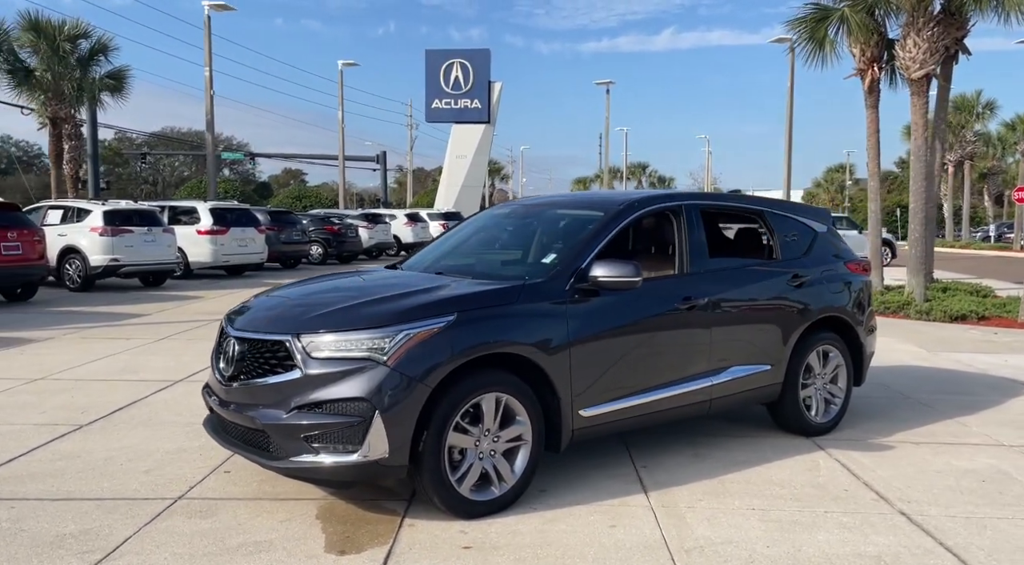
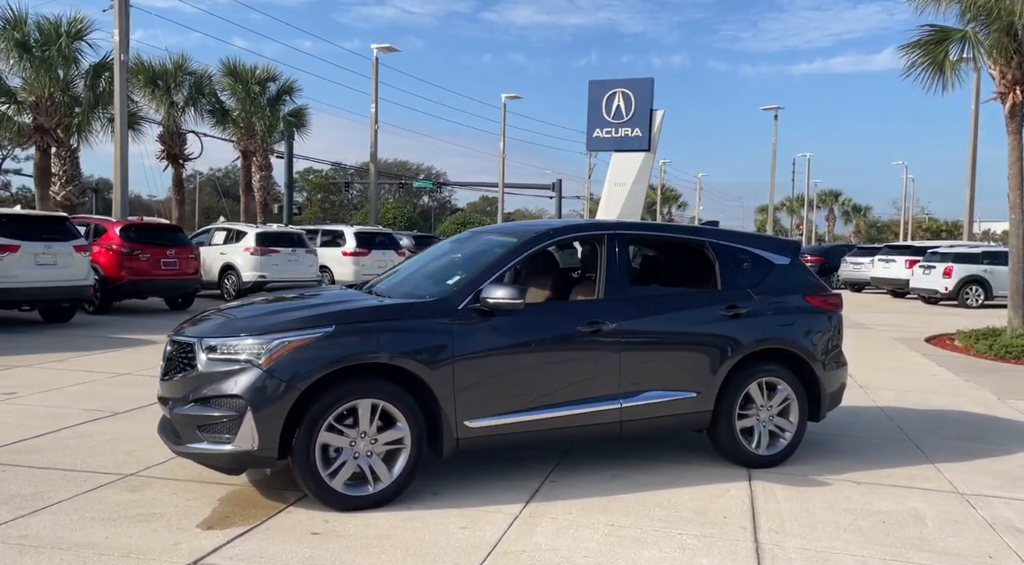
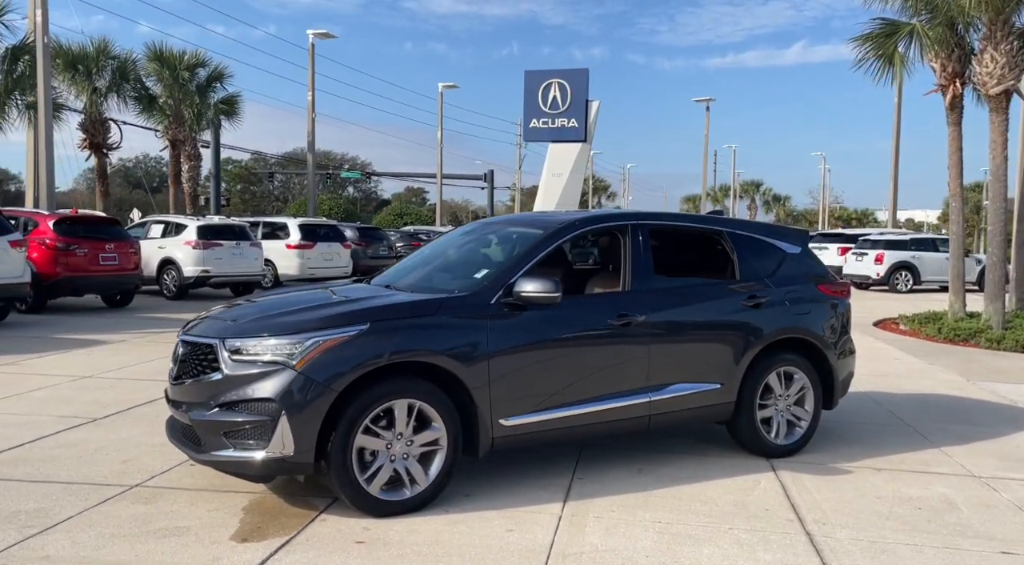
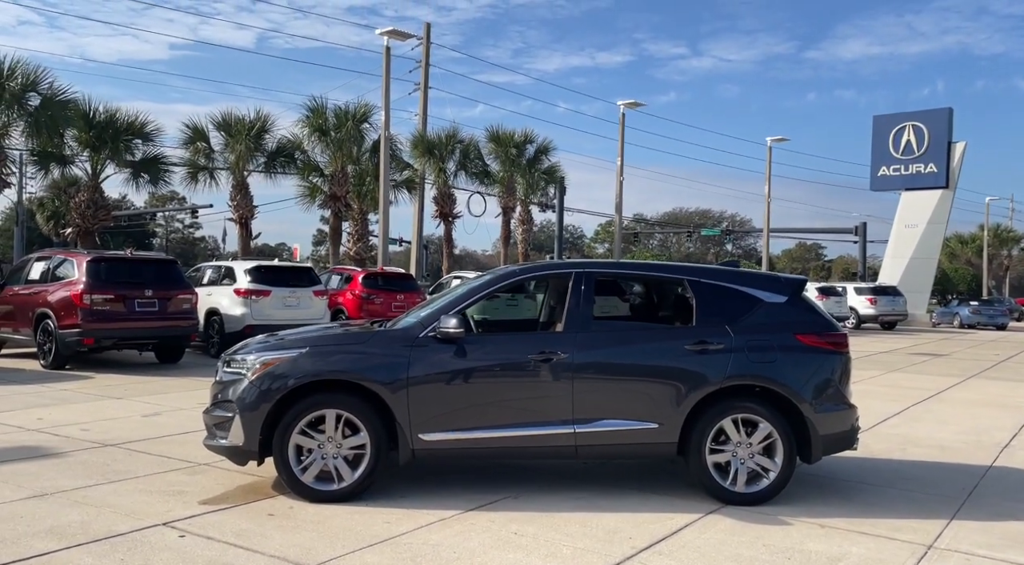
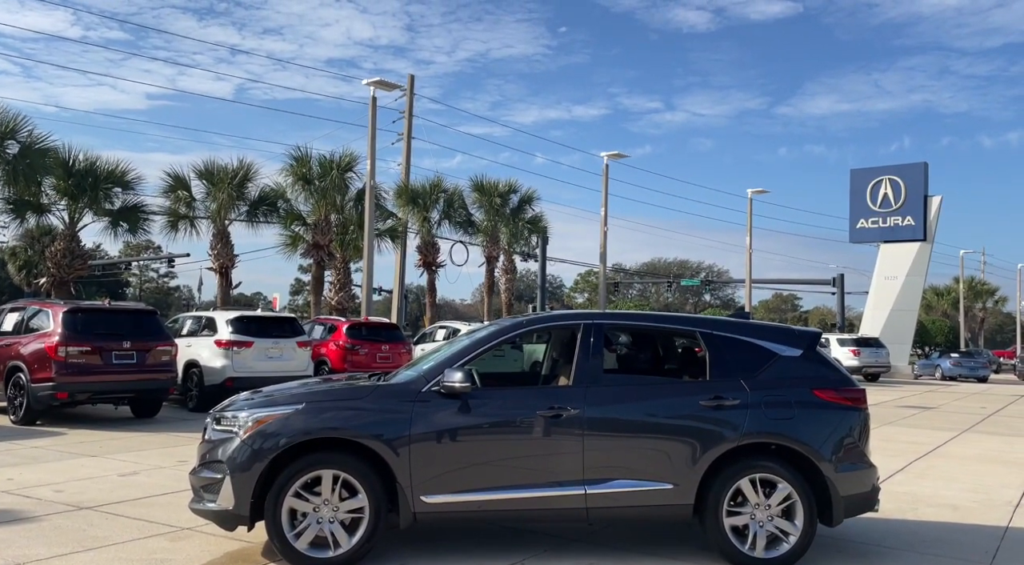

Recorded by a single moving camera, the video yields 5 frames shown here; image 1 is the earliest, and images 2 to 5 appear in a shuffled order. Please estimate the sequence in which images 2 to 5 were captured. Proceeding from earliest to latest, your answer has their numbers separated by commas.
3, 2, 4, 5
